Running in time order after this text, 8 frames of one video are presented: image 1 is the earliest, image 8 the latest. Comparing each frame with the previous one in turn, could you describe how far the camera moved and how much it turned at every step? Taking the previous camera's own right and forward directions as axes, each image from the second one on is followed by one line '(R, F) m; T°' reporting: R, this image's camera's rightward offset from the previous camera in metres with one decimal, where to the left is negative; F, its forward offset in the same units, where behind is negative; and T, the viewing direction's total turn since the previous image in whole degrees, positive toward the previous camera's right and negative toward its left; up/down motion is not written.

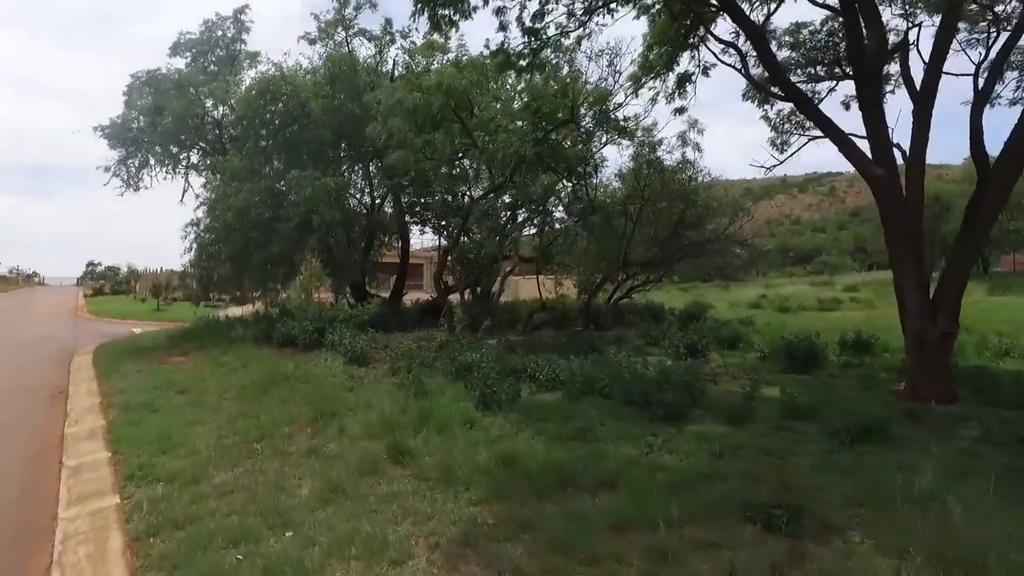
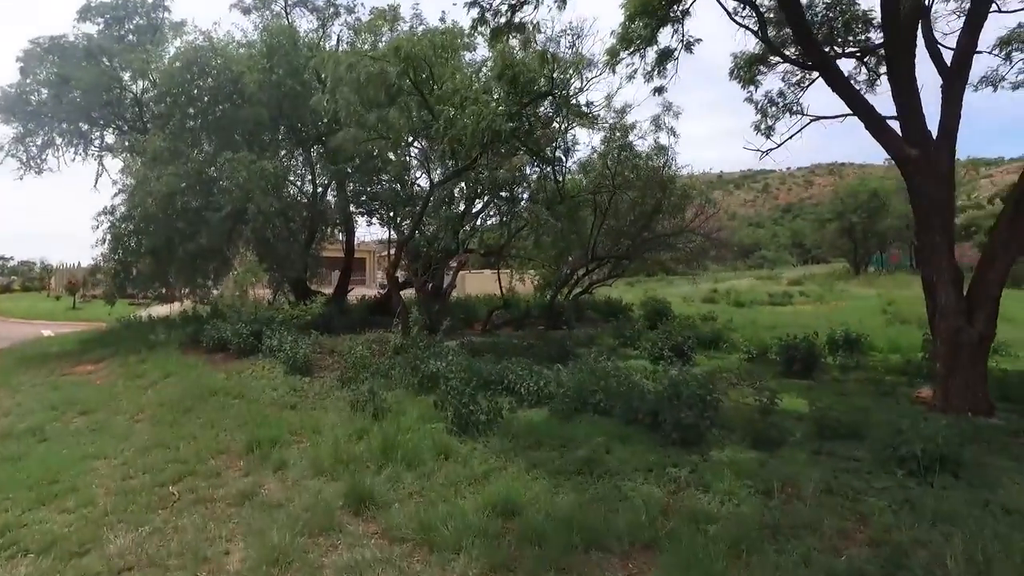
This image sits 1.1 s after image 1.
(-0.4, +1.4) m; +5°
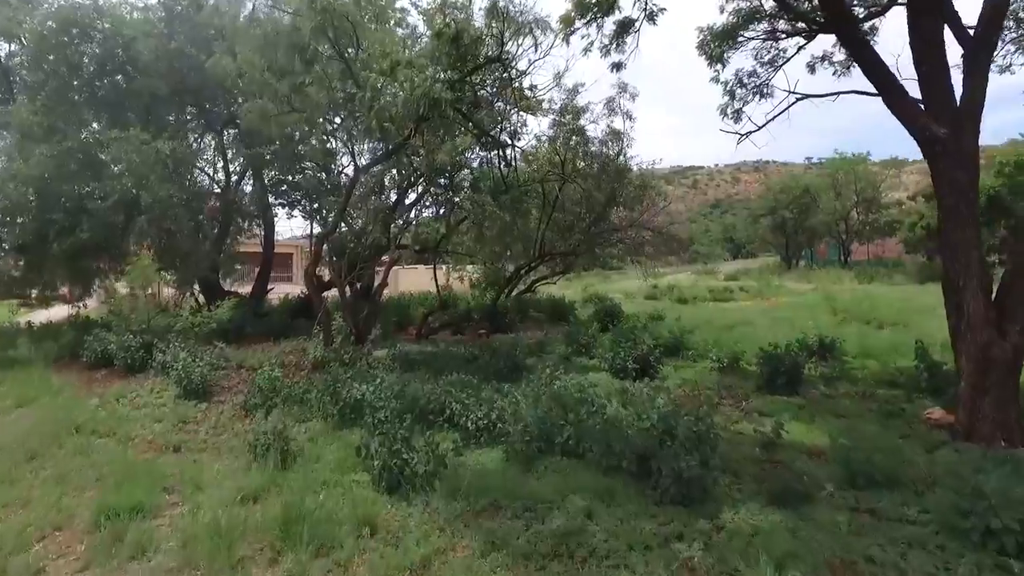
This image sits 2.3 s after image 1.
(-0.1, +1.6) m; +5°
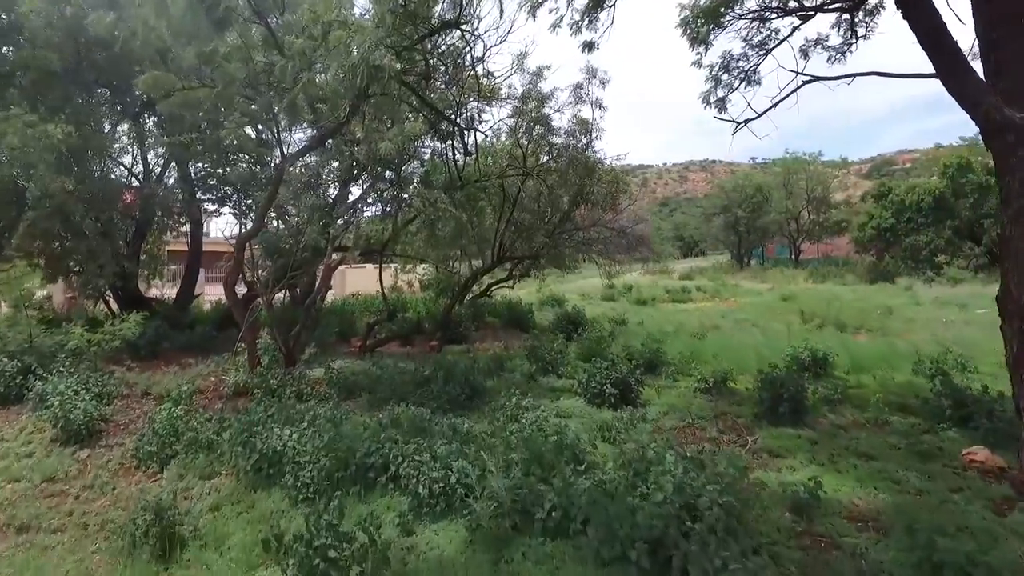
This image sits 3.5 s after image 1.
(-0.1, +1.4) m; +4°
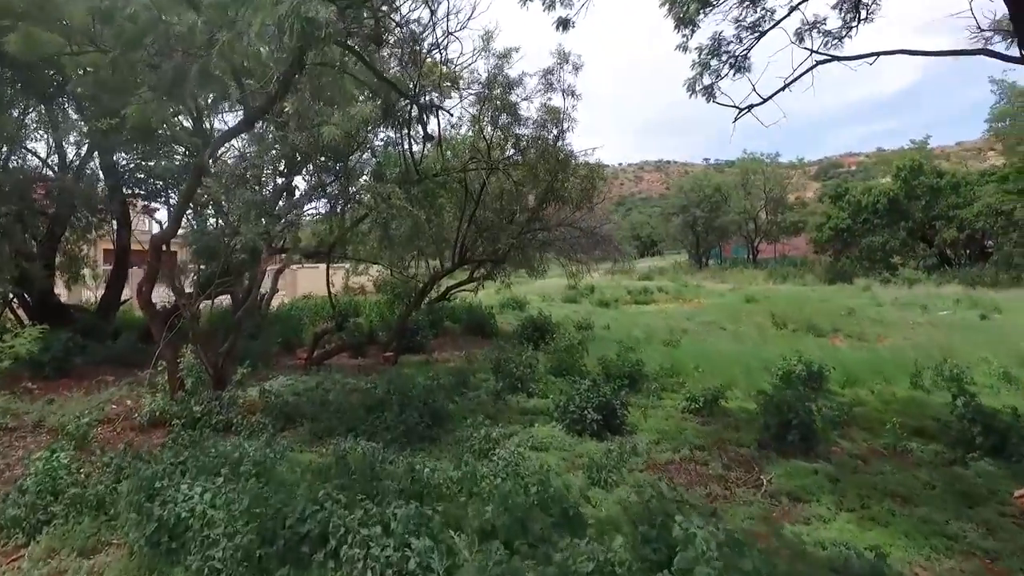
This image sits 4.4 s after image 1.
(-0.1, +1.1) m; +4°
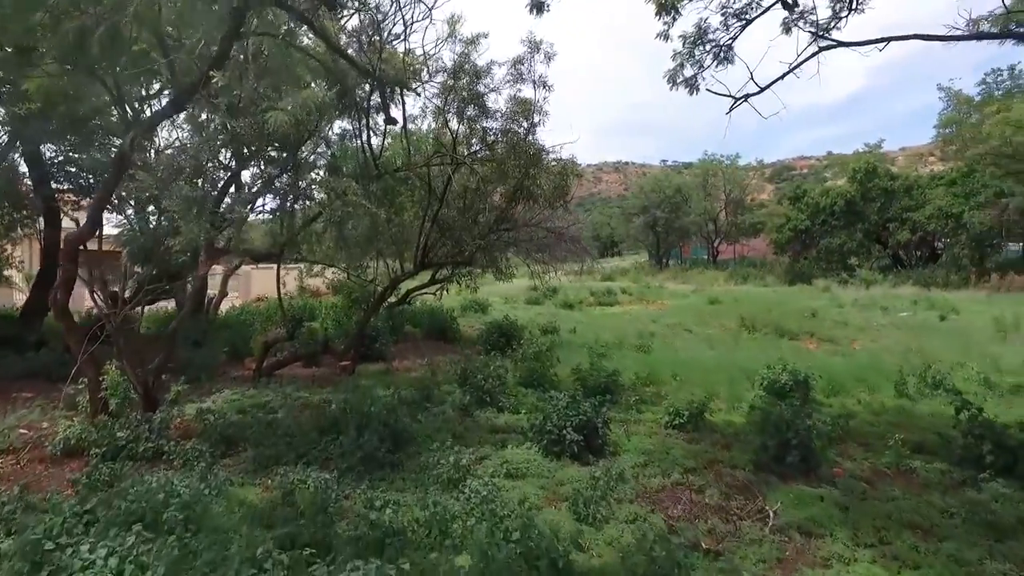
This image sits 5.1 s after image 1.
(-0.1, +0.7) m; +3°
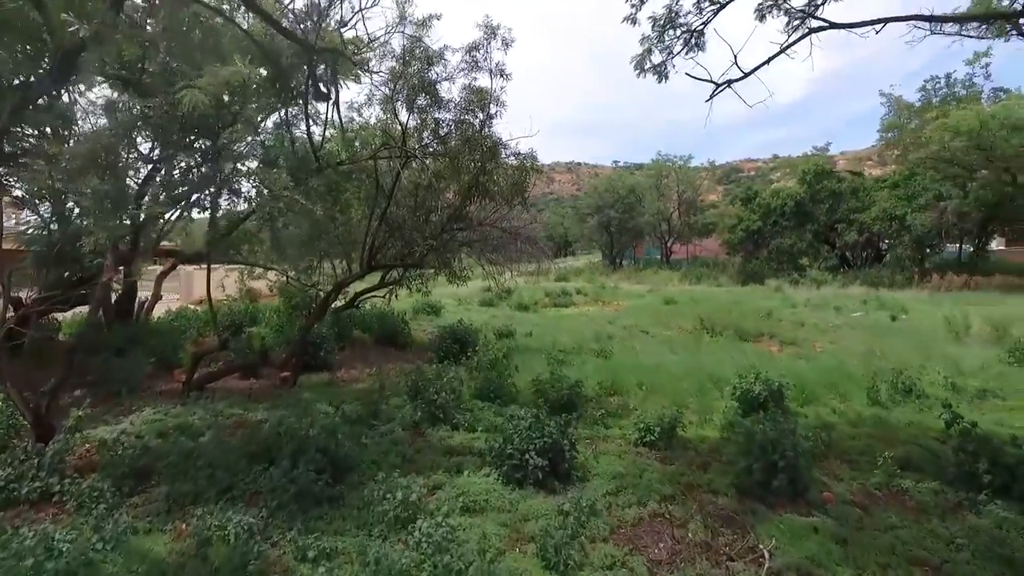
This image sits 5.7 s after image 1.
(0.0, +0.7) m; +4°
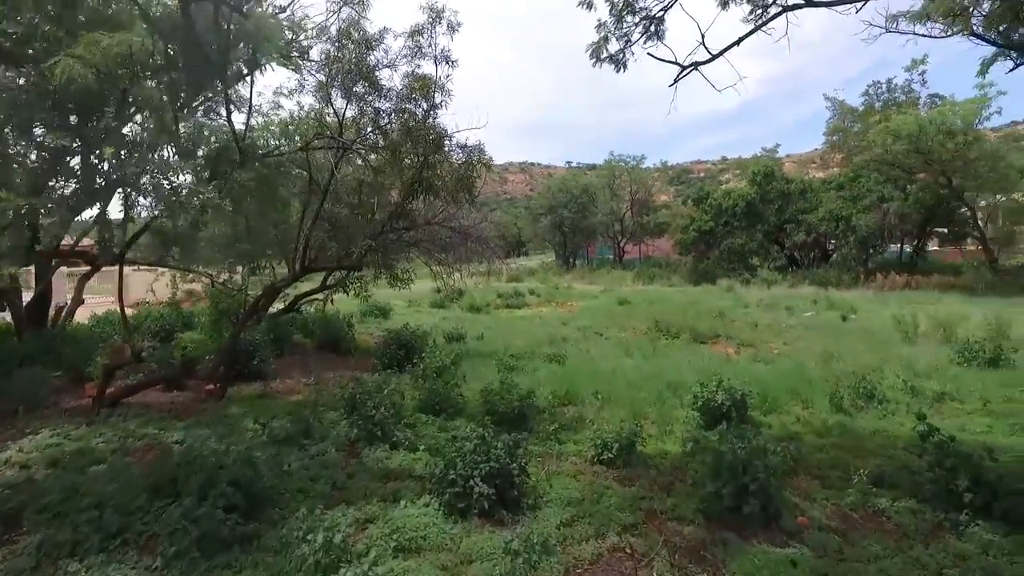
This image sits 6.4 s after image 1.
(+0.1, +0.6) m; +4°
